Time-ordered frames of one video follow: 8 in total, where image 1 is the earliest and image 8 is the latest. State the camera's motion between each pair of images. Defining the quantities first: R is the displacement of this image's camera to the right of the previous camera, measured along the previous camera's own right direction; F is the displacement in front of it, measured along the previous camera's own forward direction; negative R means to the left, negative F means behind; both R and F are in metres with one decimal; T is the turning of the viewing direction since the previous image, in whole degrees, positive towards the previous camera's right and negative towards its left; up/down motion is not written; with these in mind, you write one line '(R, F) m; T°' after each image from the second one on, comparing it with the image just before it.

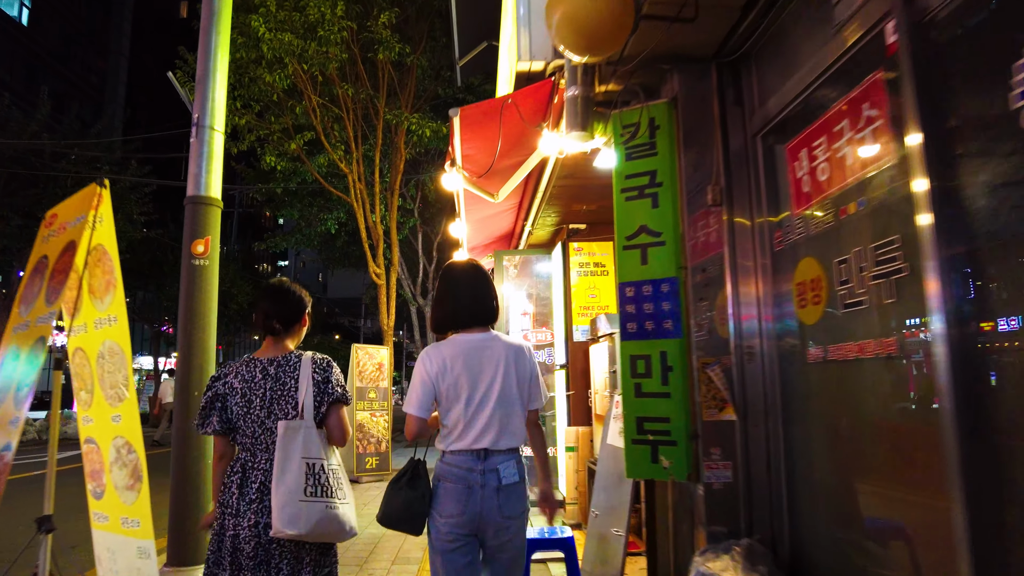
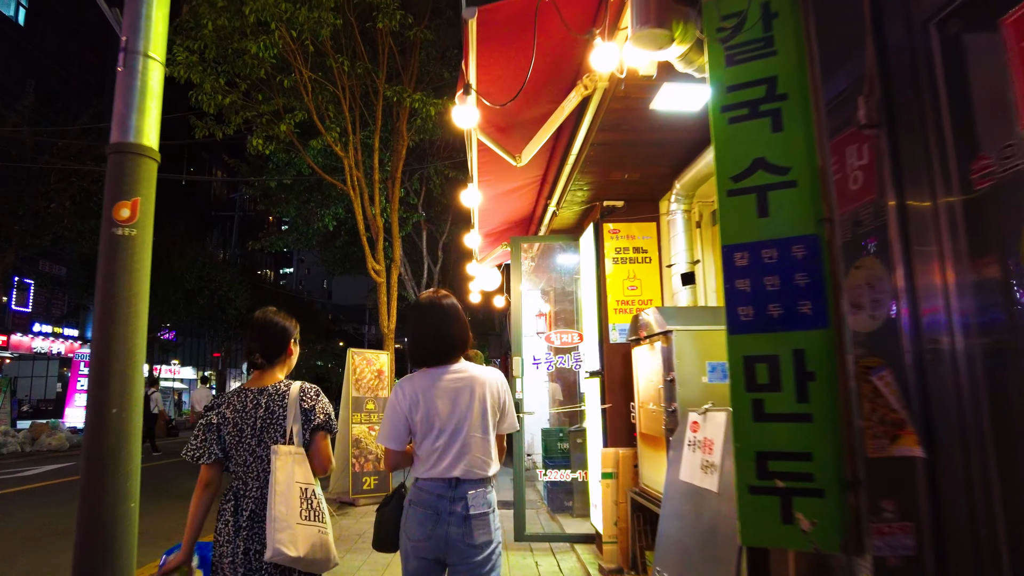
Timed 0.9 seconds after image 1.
(-0.2, +1.3) m; 0°
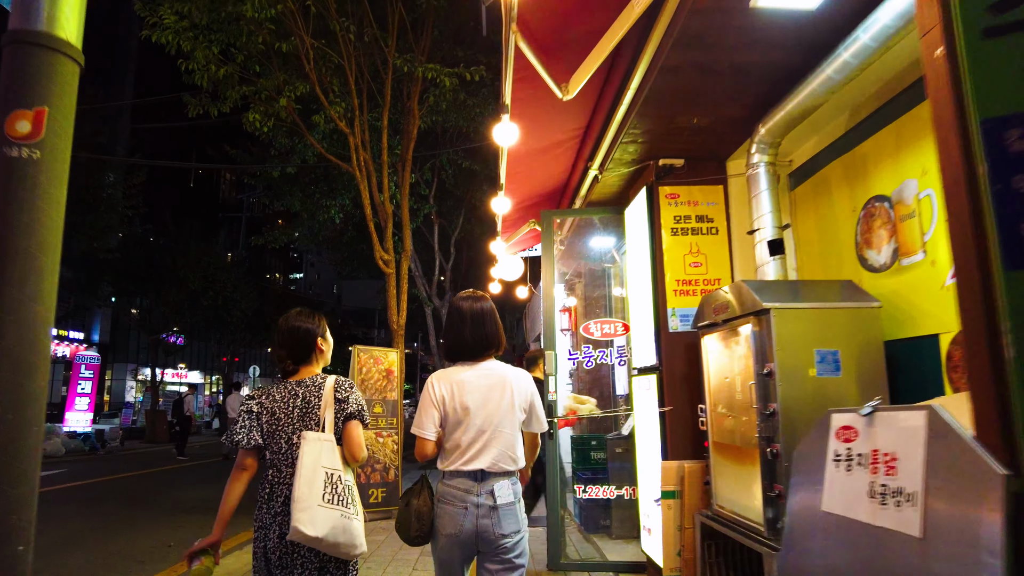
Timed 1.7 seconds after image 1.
(-0.2, +1.1) m; -1°
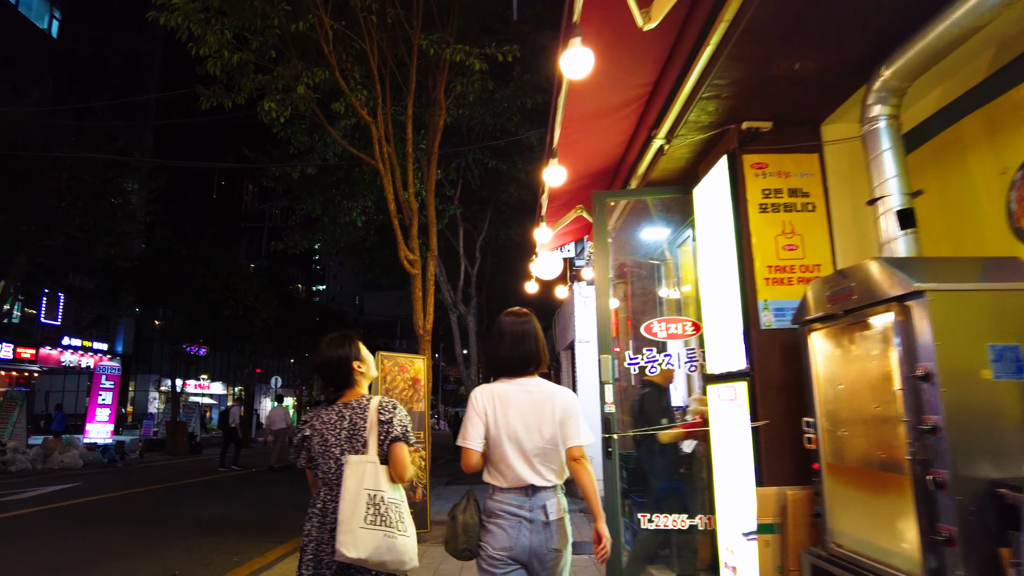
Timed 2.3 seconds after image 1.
(-0.2, +0.8) m; -2°
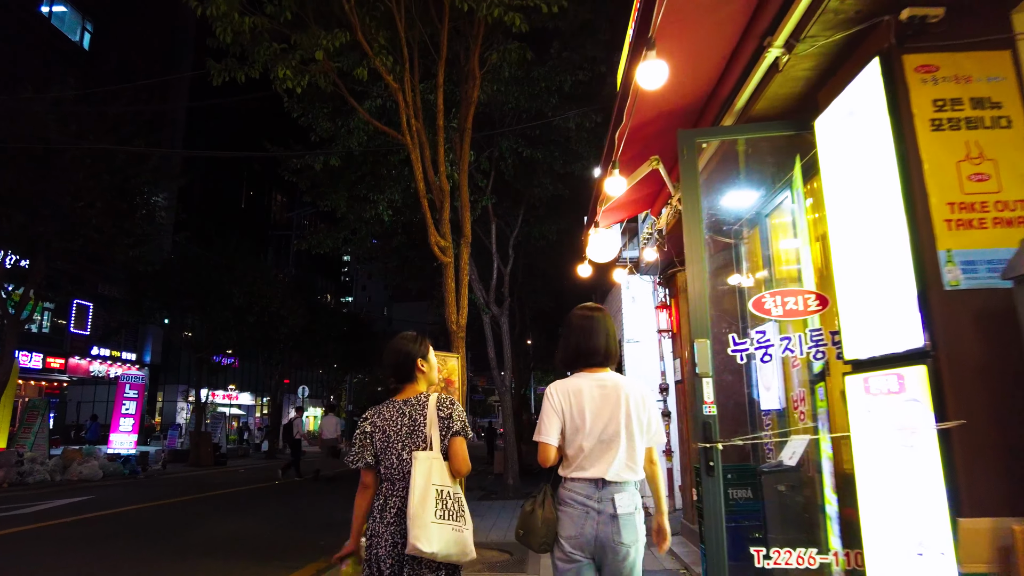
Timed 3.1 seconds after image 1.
(-0.2, +1.1) m; -2°
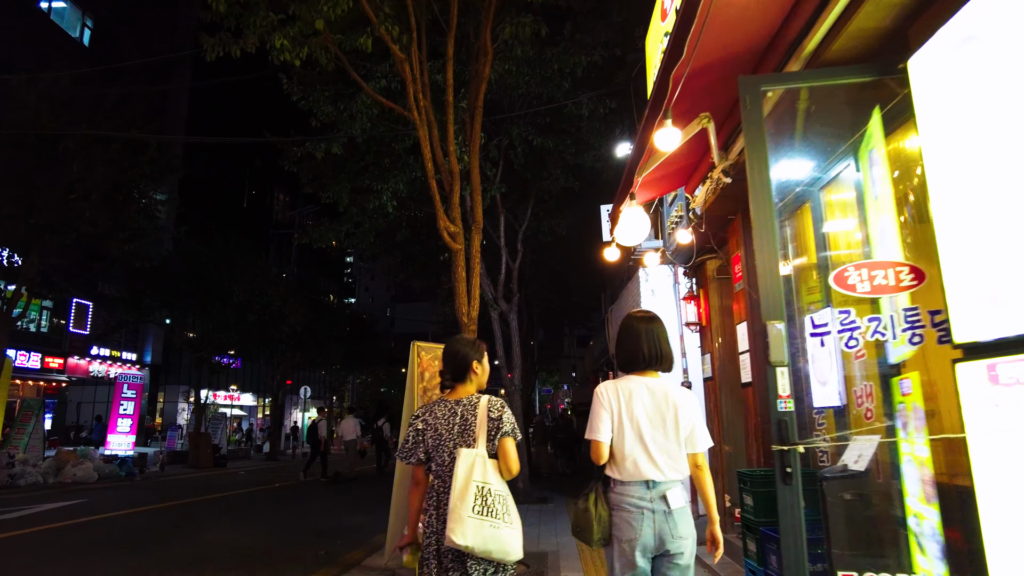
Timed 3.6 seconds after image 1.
(-0.2, +0.6) m; 0°
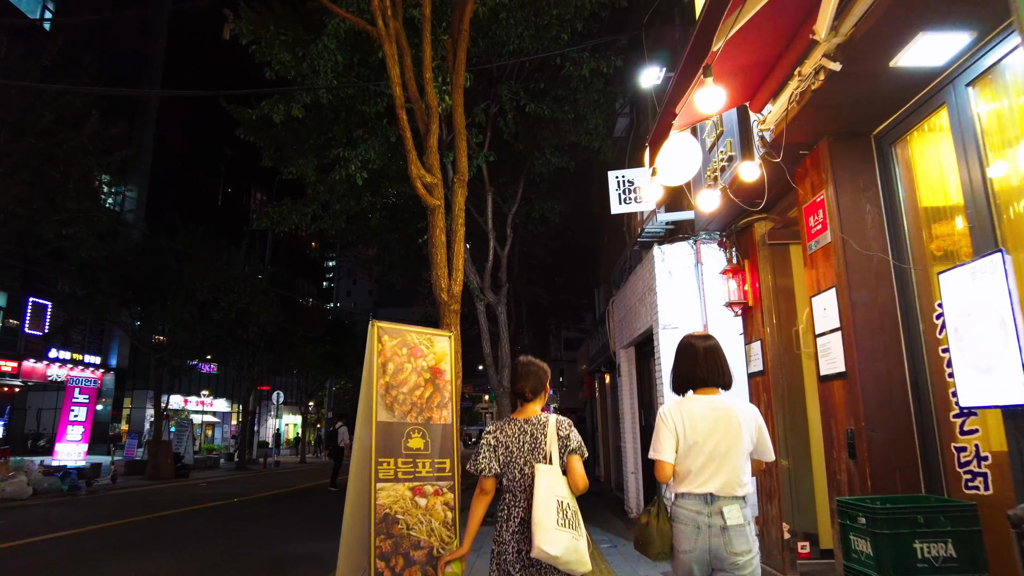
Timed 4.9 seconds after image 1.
(-0.1, +1.7) m; +1°
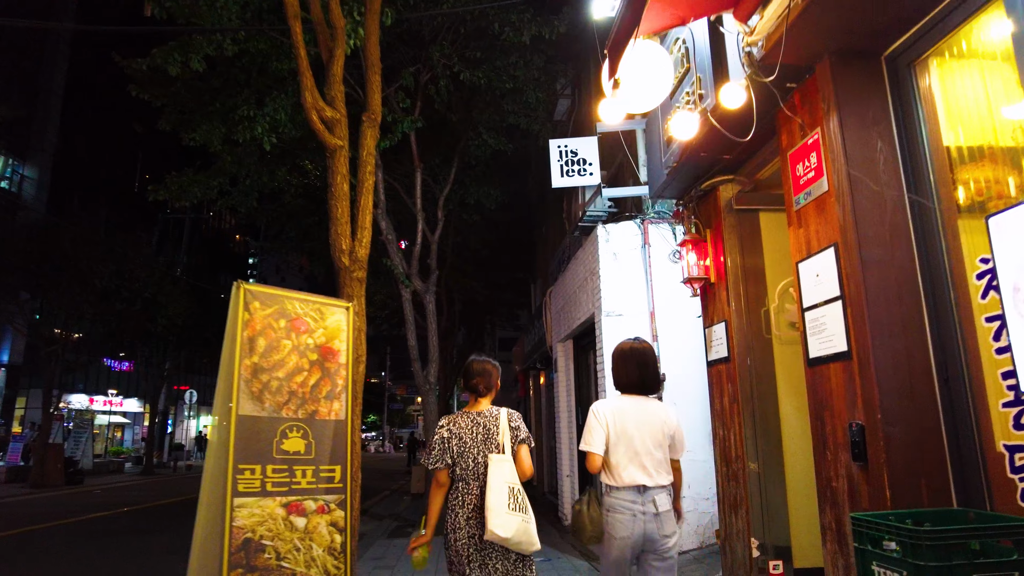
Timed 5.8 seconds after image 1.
(+0.1, +1.1) m; +6°
